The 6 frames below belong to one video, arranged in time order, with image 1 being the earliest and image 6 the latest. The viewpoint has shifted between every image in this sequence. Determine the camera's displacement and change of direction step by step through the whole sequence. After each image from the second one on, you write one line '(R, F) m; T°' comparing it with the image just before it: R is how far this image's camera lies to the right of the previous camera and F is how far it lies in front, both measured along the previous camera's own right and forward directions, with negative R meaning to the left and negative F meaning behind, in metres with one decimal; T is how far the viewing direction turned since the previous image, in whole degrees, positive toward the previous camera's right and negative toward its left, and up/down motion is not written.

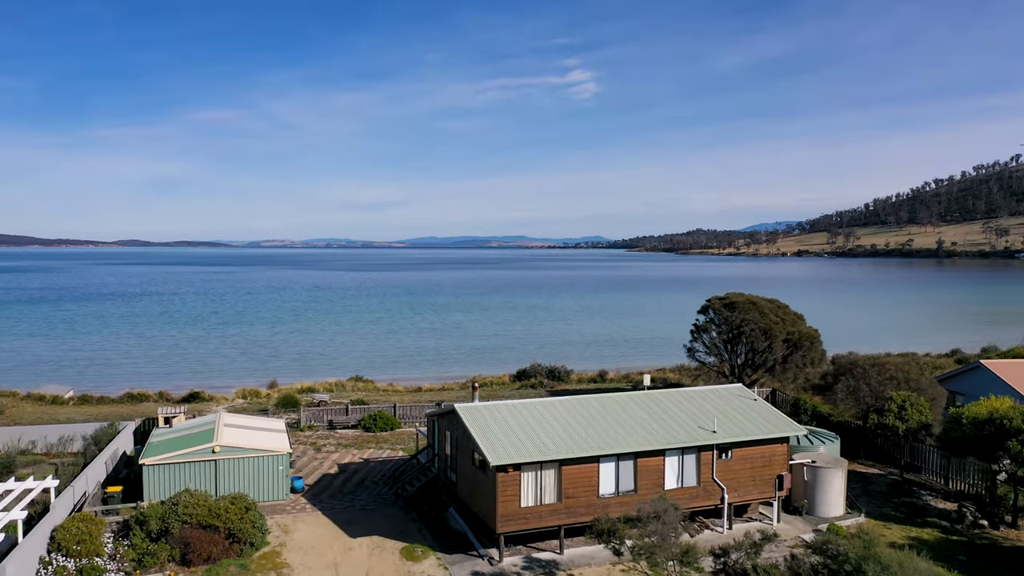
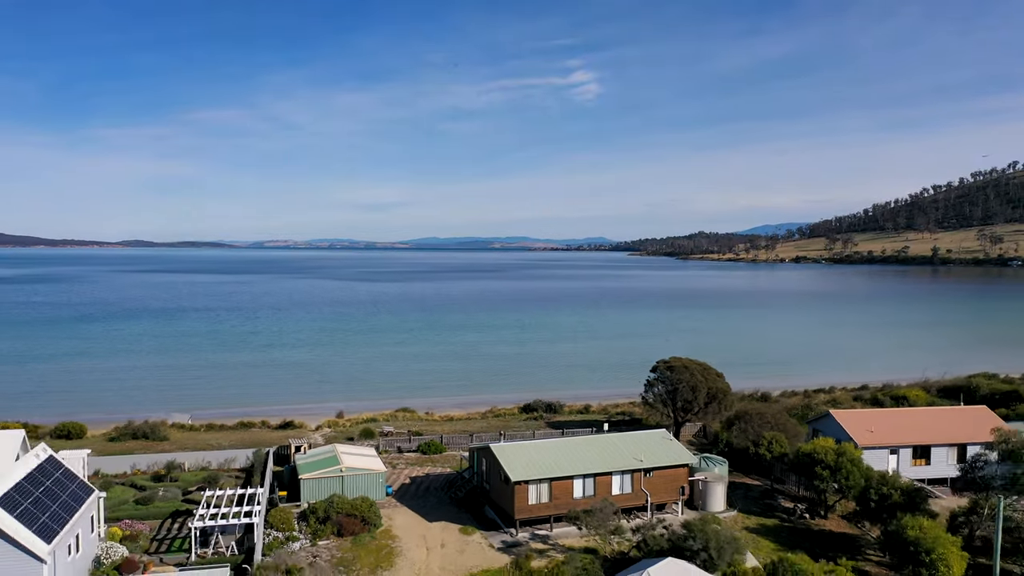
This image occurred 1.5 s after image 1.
(-0.1, -2.2) m; 0°
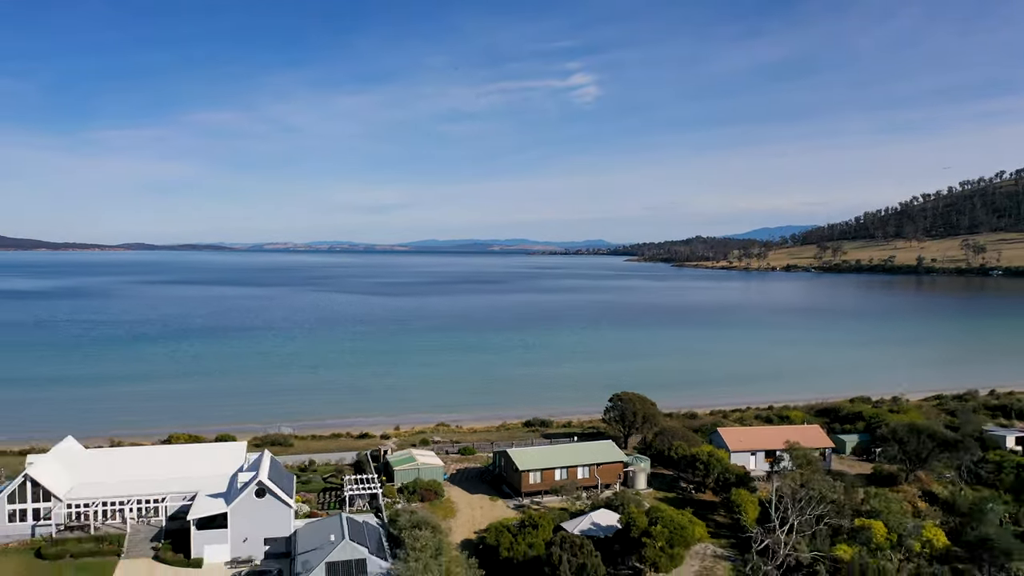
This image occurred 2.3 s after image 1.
(-0.1, -3.8) m; 0°
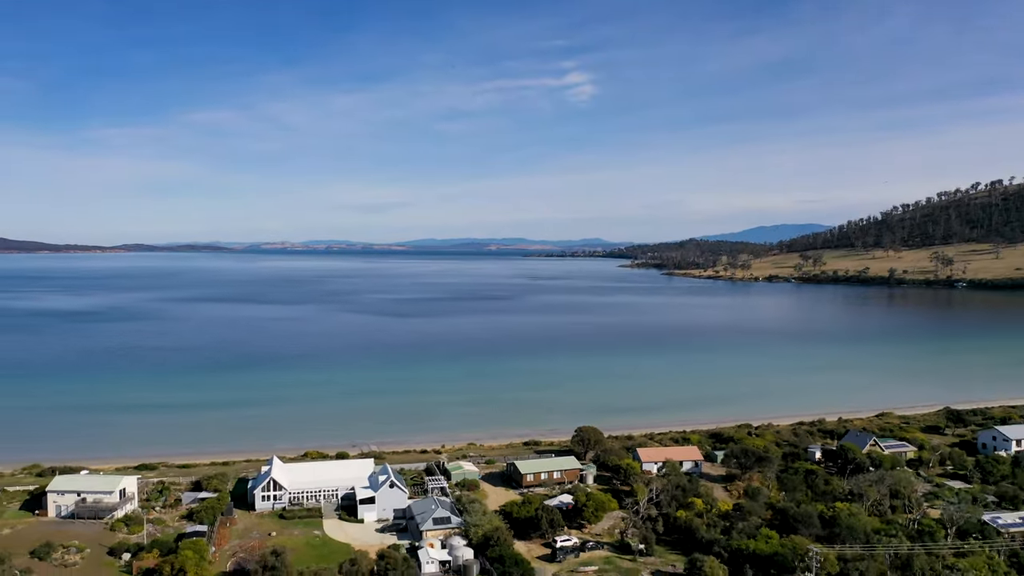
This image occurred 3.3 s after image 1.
(-0.2, -7.2) m; 0°
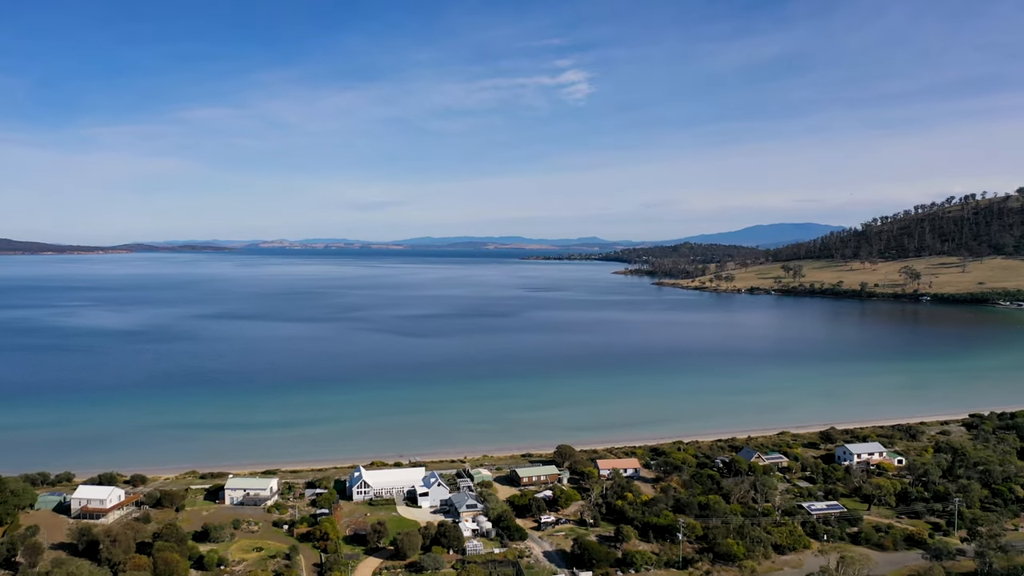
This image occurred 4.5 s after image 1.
(-0.2, -8.7) m; 0°
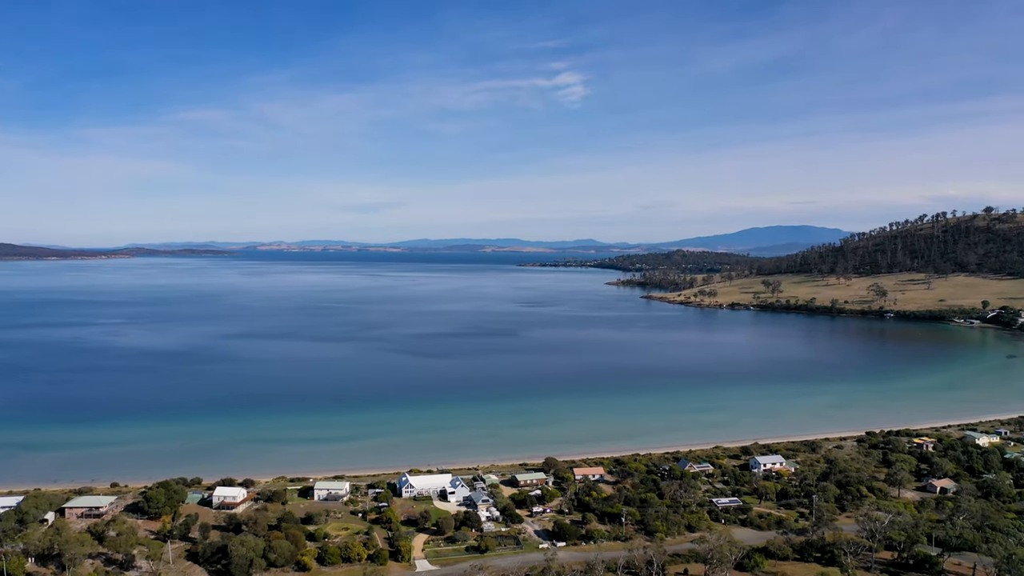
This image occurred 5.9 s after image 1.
(-0.2, -10.3) m; 0°
